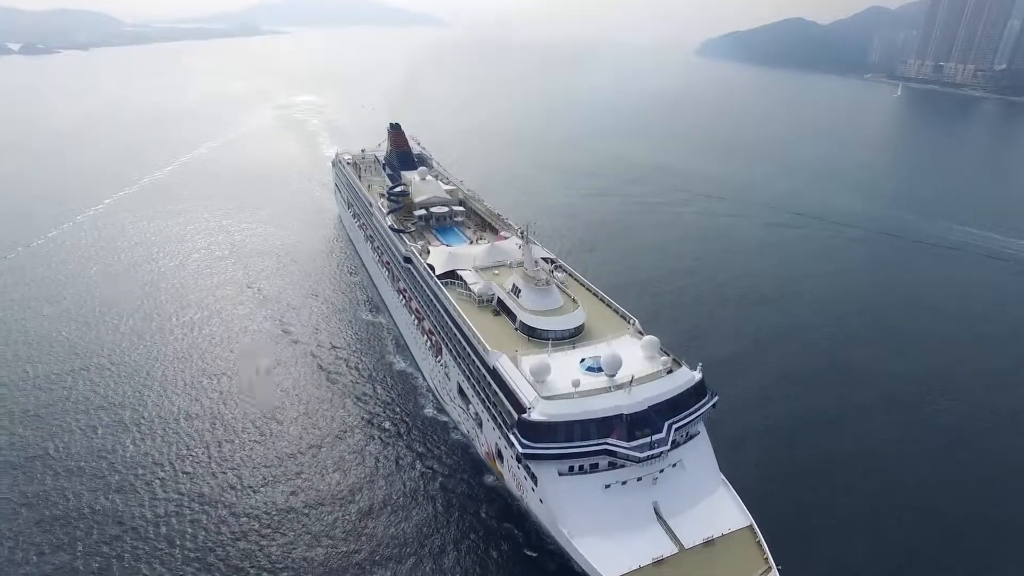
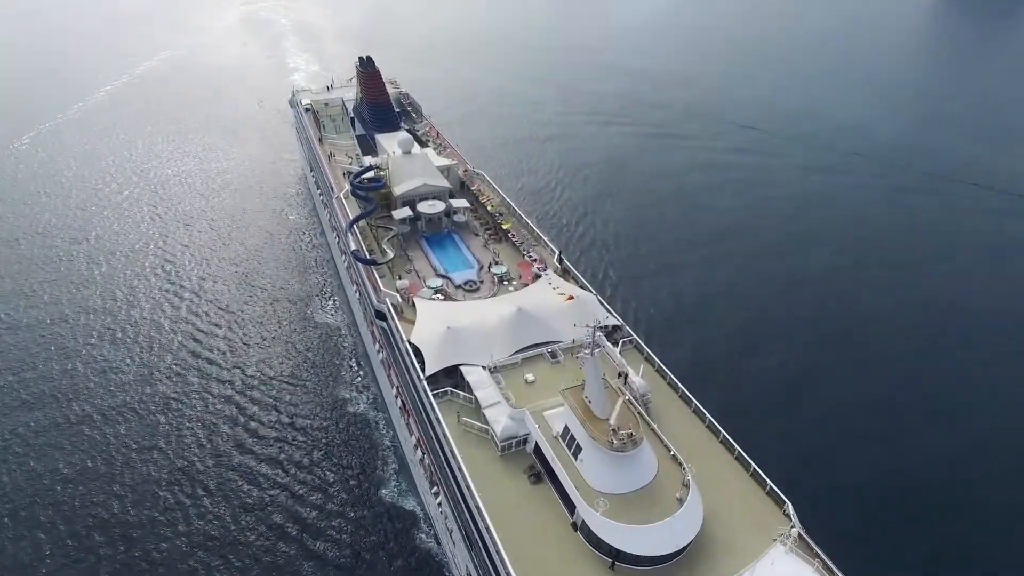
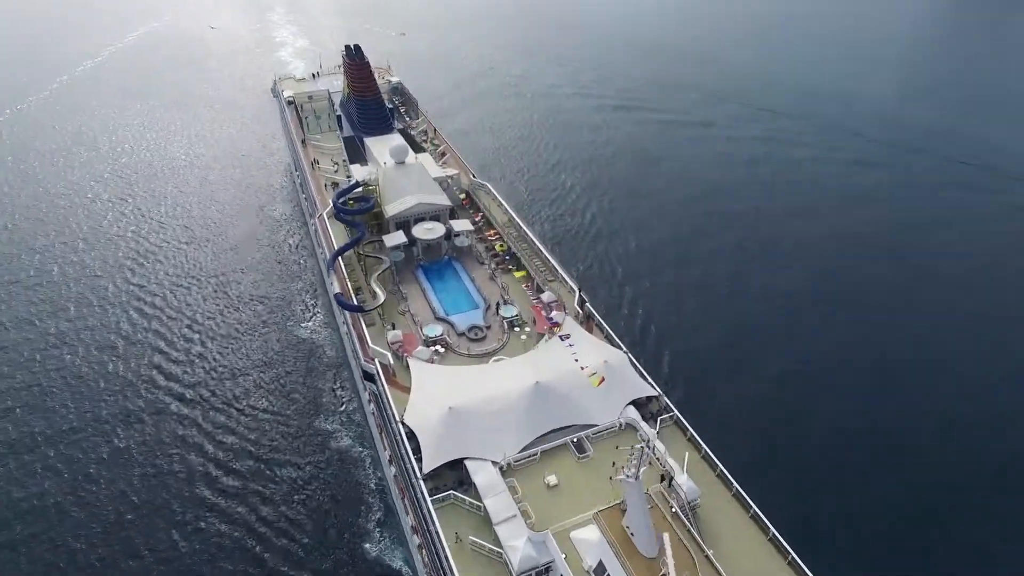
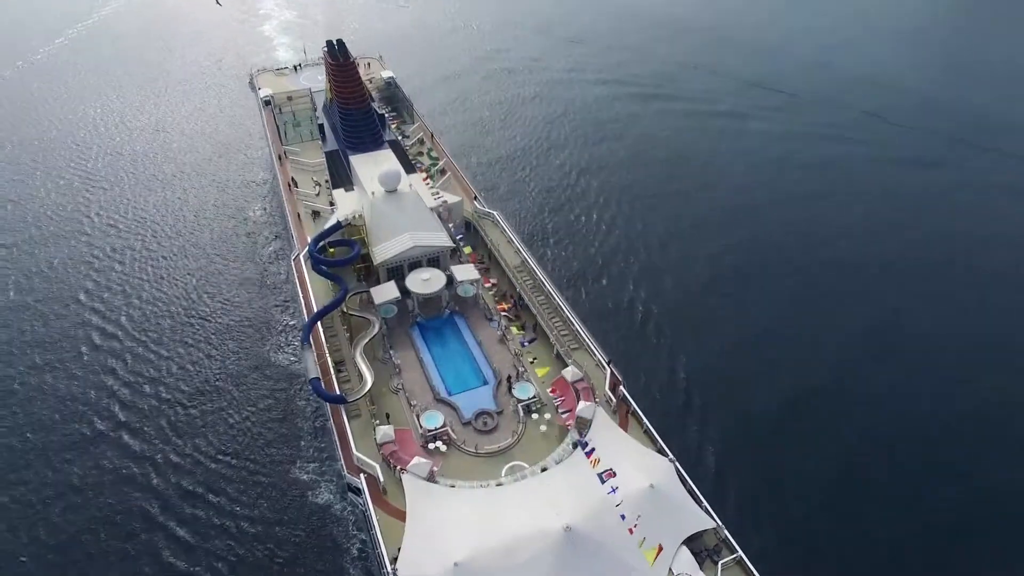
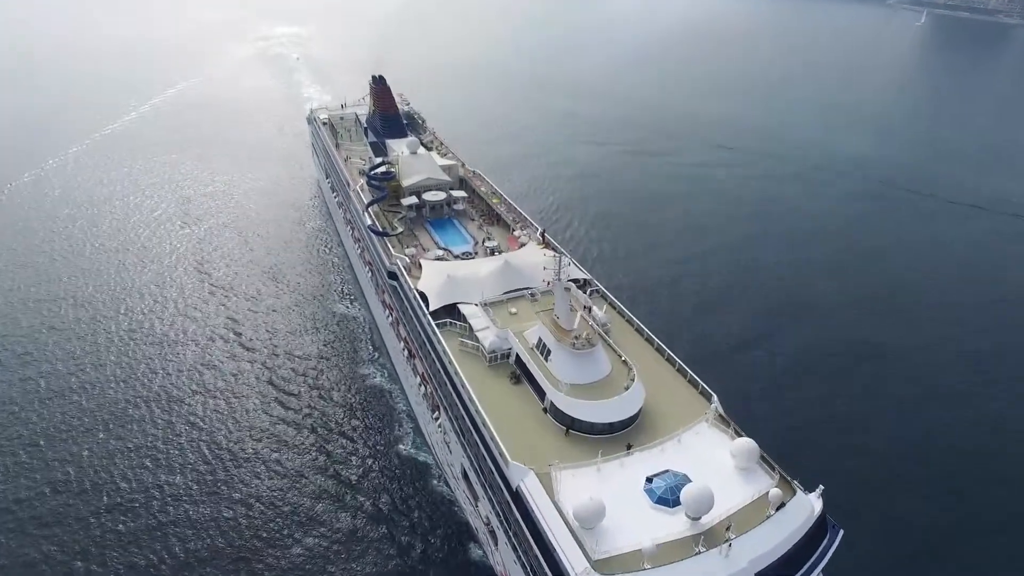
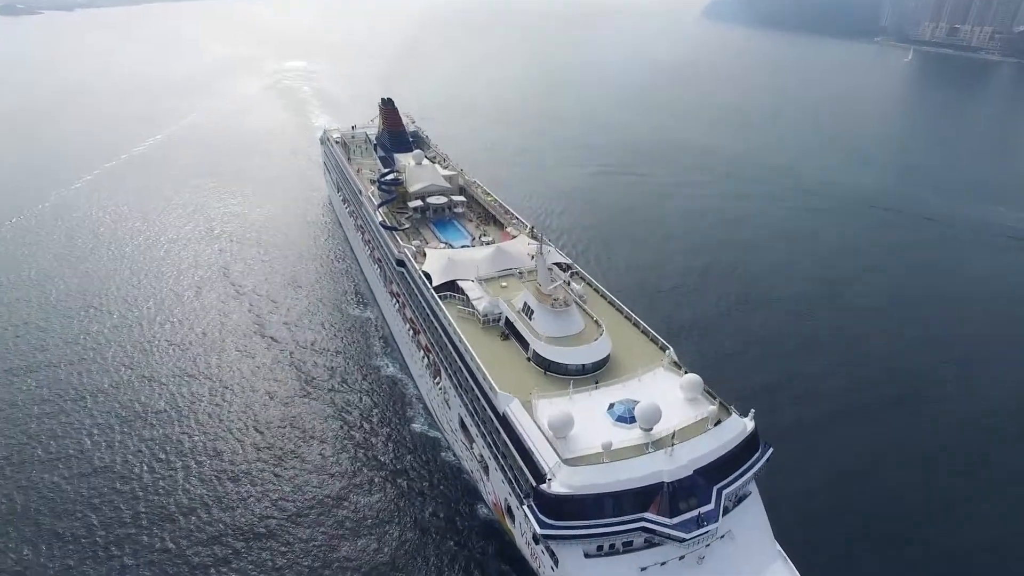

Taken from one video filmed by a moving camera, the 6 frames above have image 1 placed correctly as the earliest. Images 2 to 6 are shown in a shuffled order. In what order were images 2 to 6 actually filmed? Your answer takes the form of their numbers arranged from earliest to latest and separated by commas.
6, 5, 2, 3, 4
